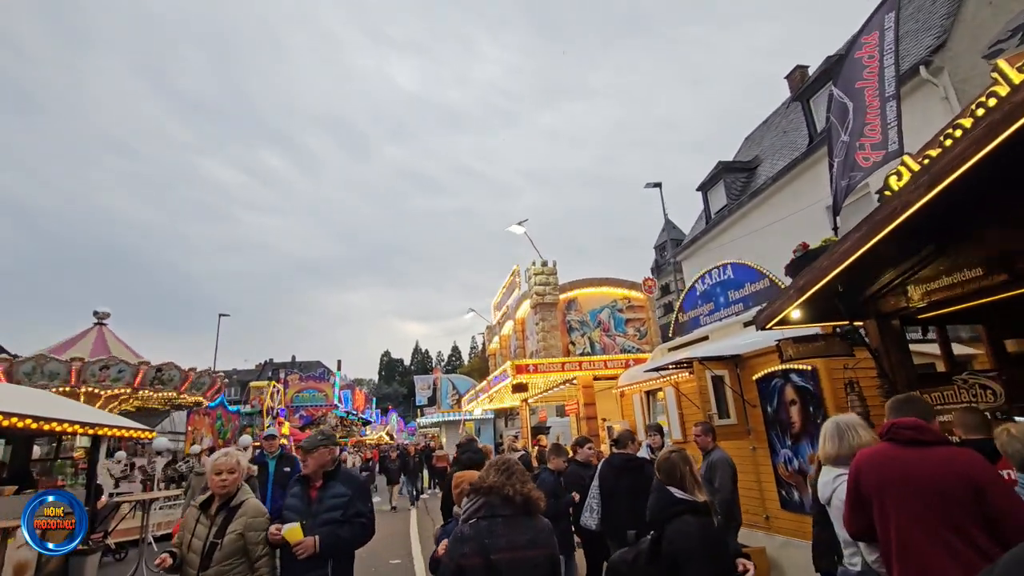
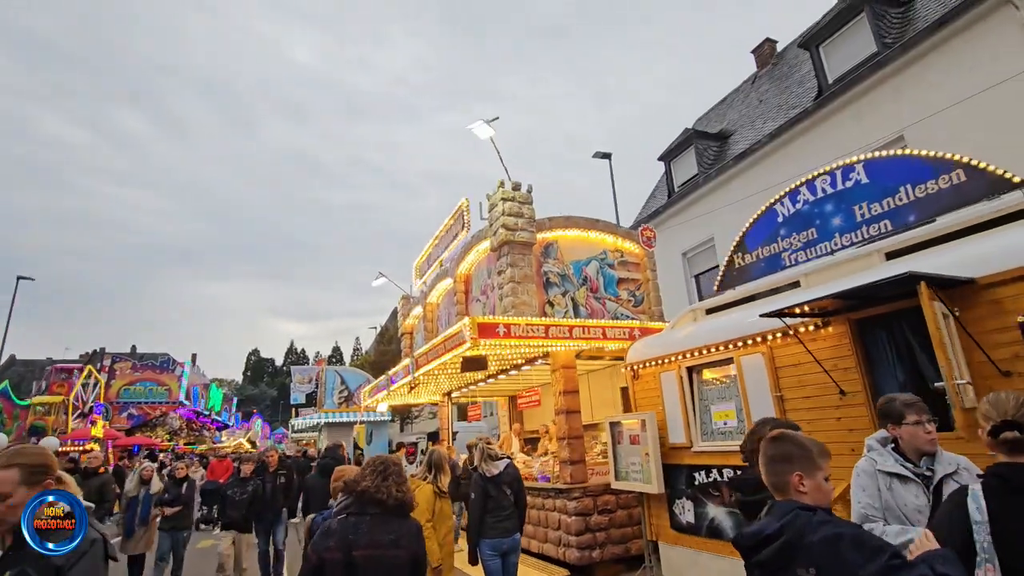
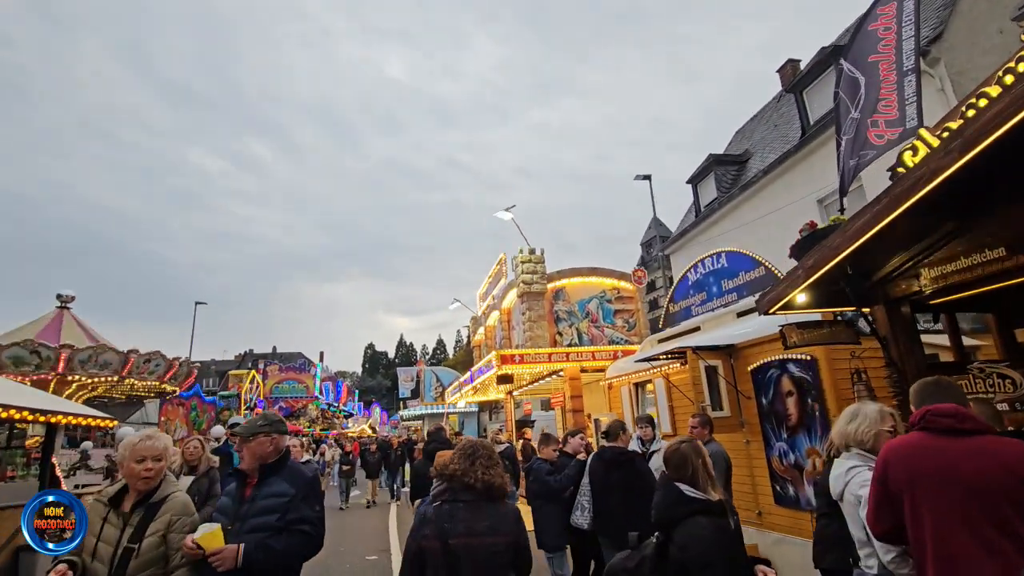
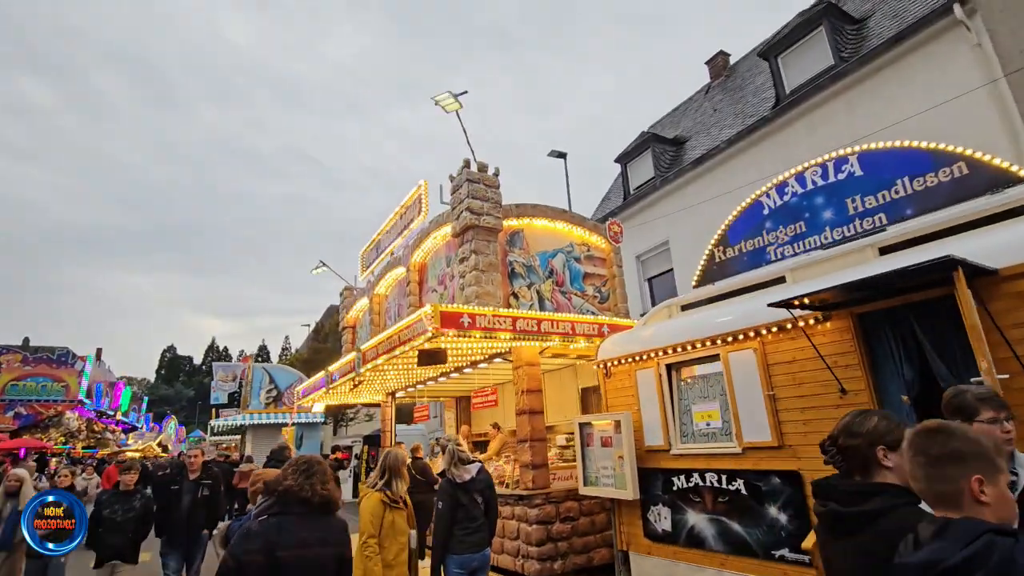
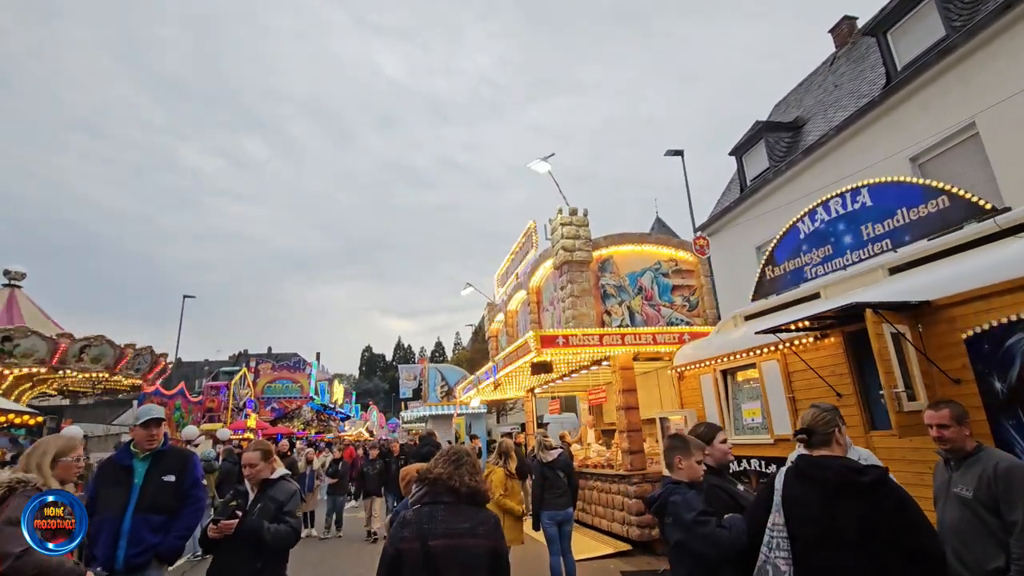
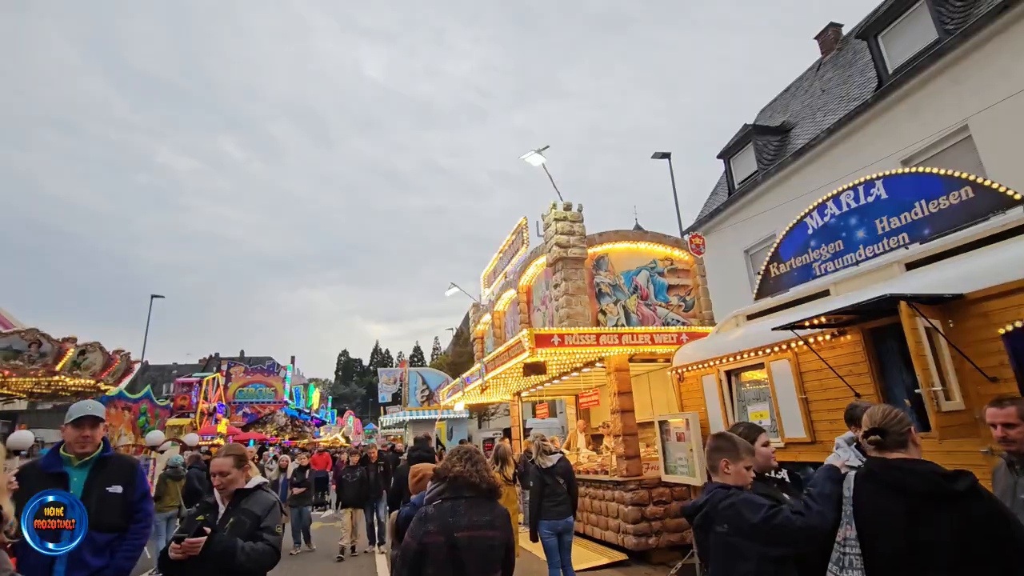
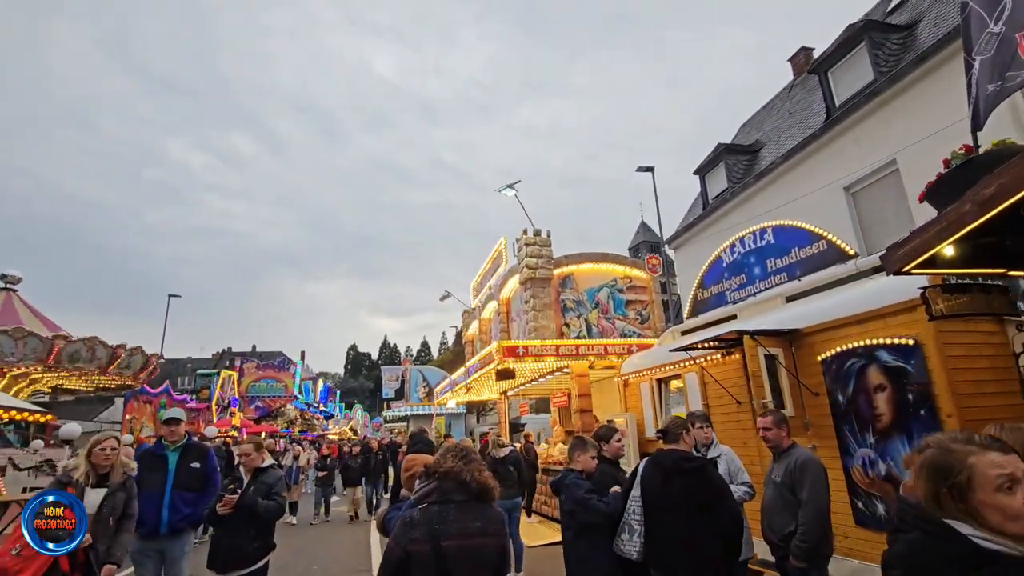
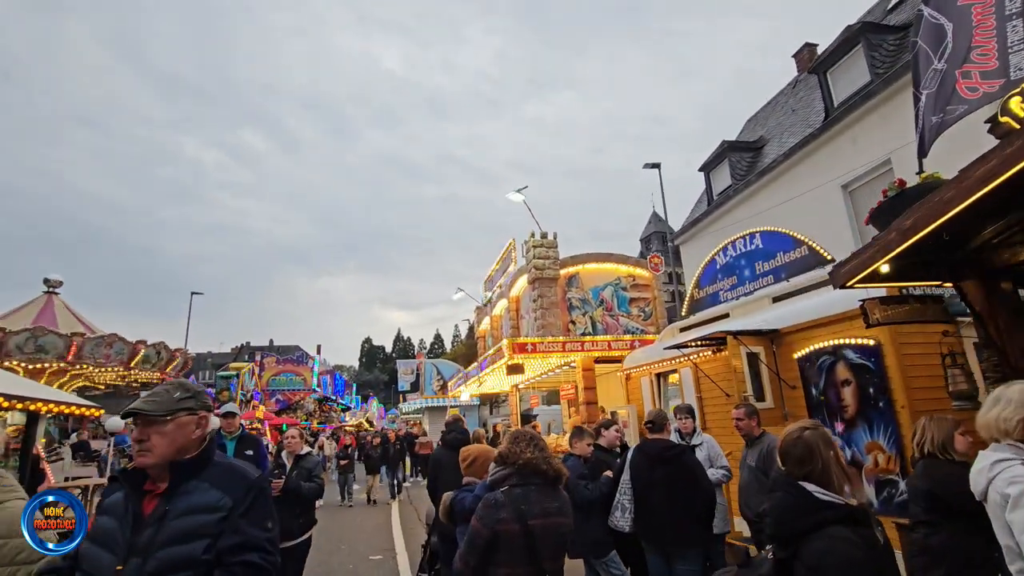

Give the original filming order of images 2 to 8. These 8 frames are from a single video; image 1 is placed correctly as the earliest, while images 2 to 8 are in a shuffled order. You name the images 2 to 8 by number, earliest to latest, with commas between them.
3, 8, 7, 5, 6, 2, 4
